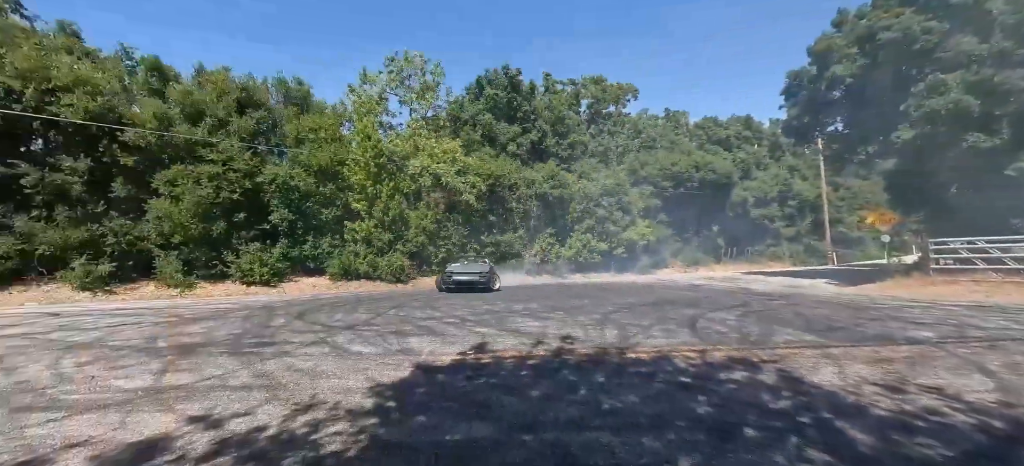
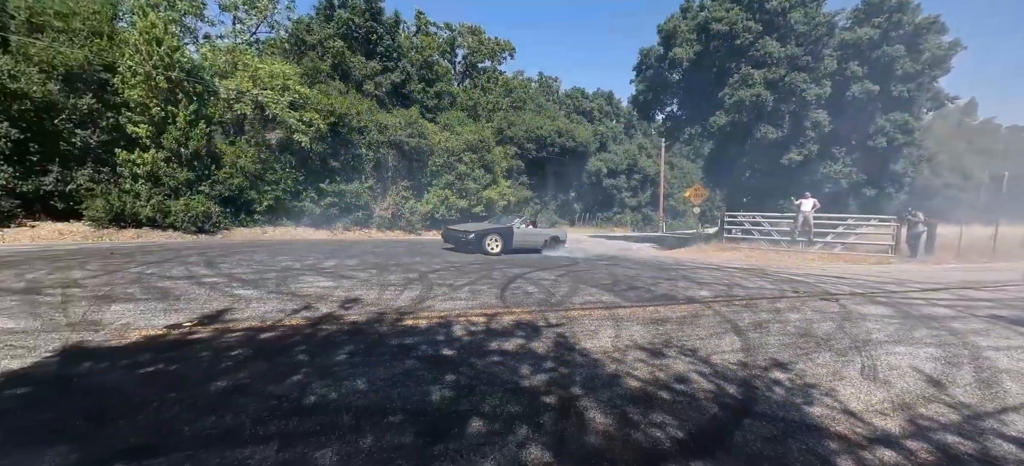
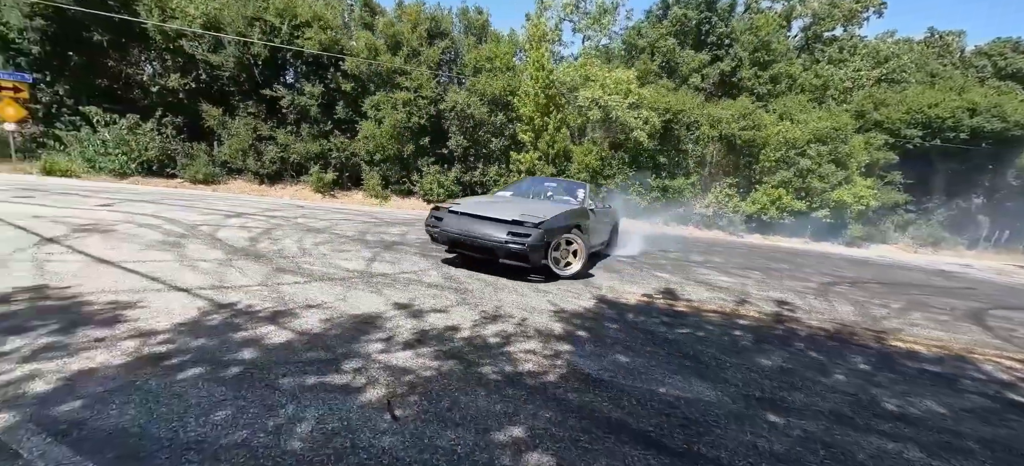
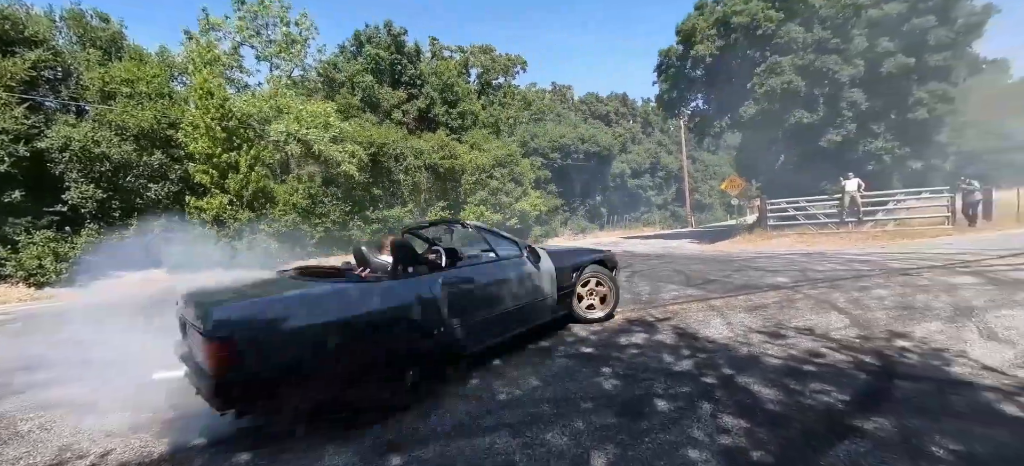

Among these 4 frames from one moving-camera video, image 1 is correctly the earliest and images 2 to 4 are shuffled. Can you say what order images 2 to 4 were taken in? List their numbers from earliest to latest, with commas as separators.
4, 2, 3
